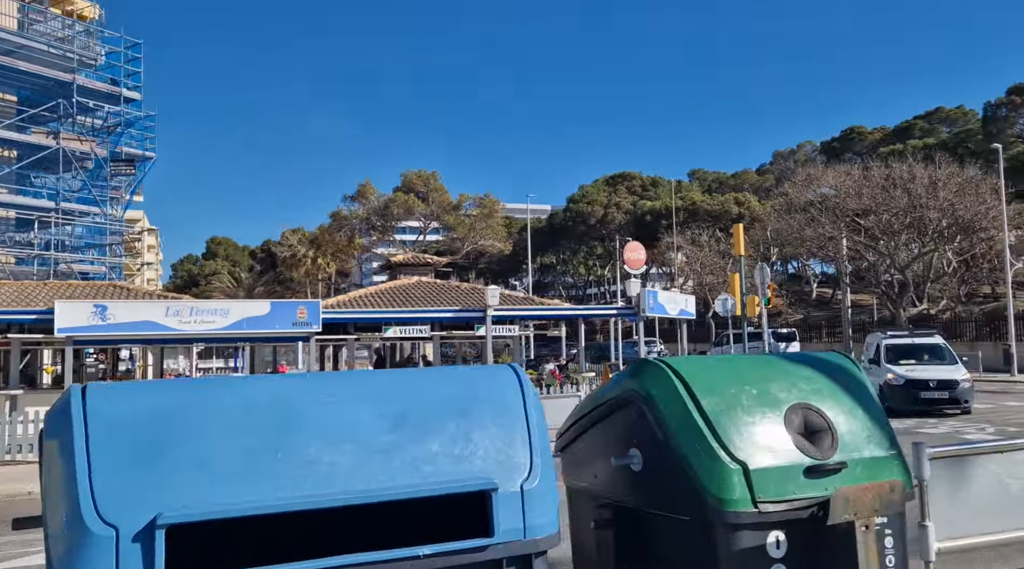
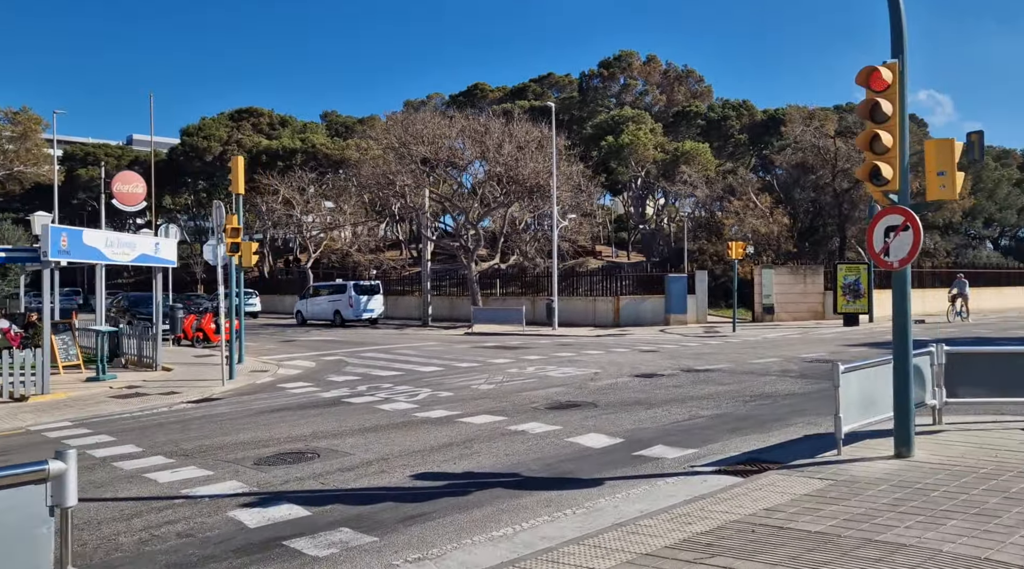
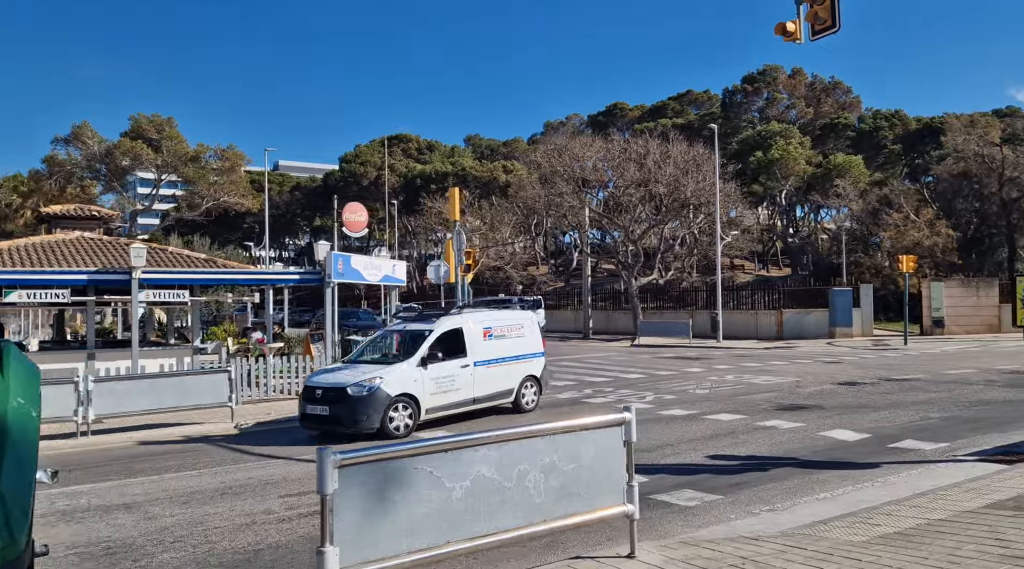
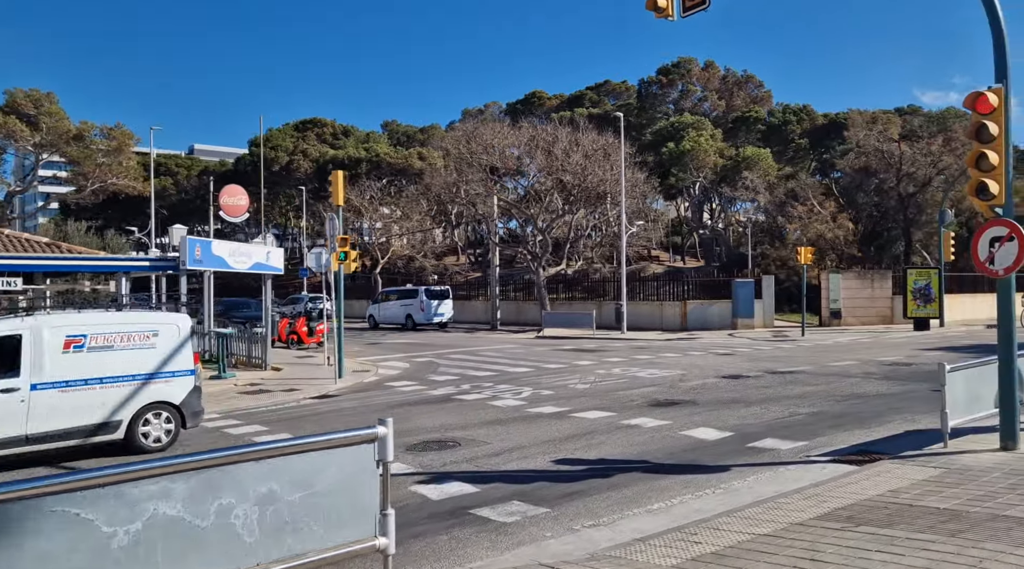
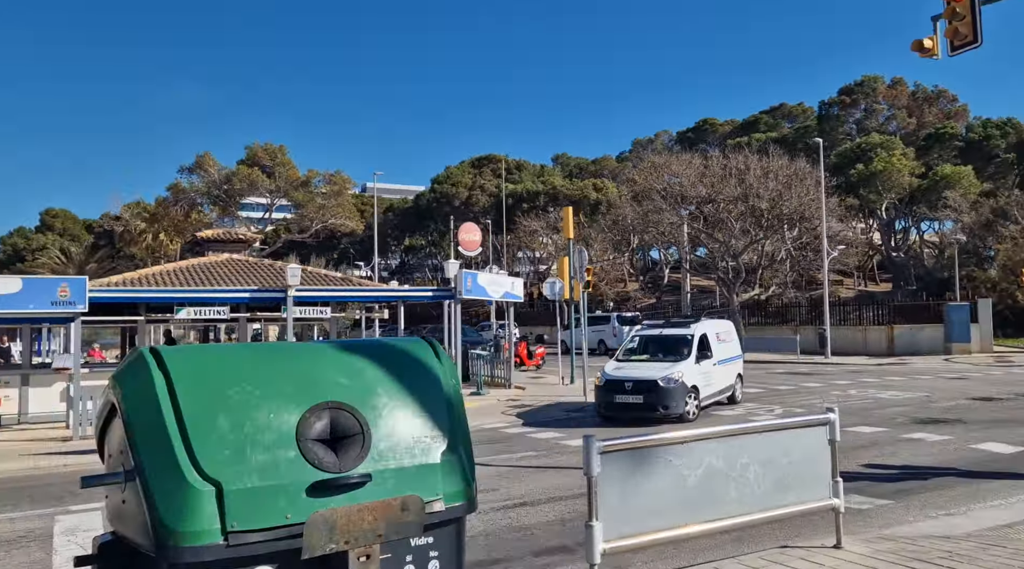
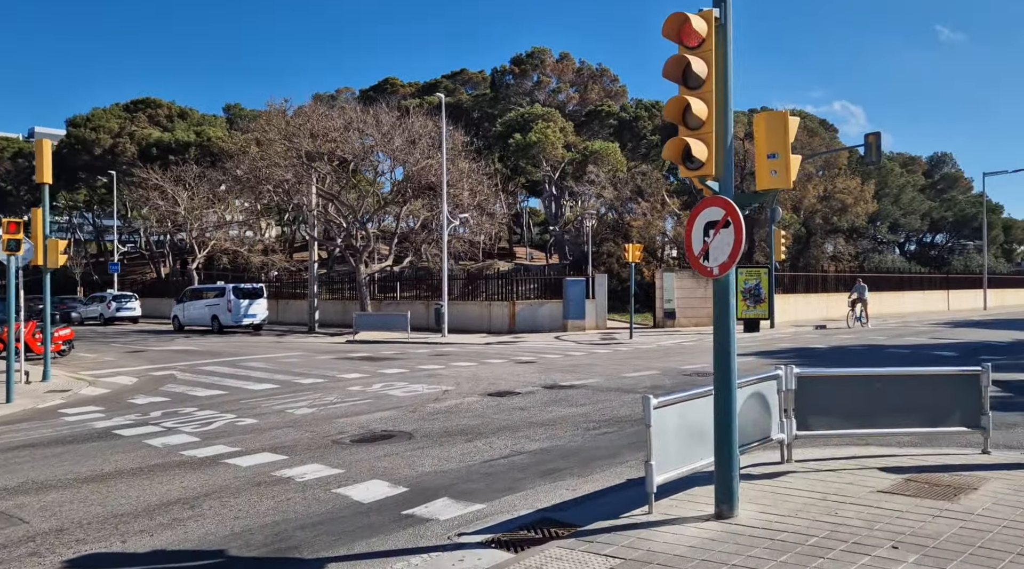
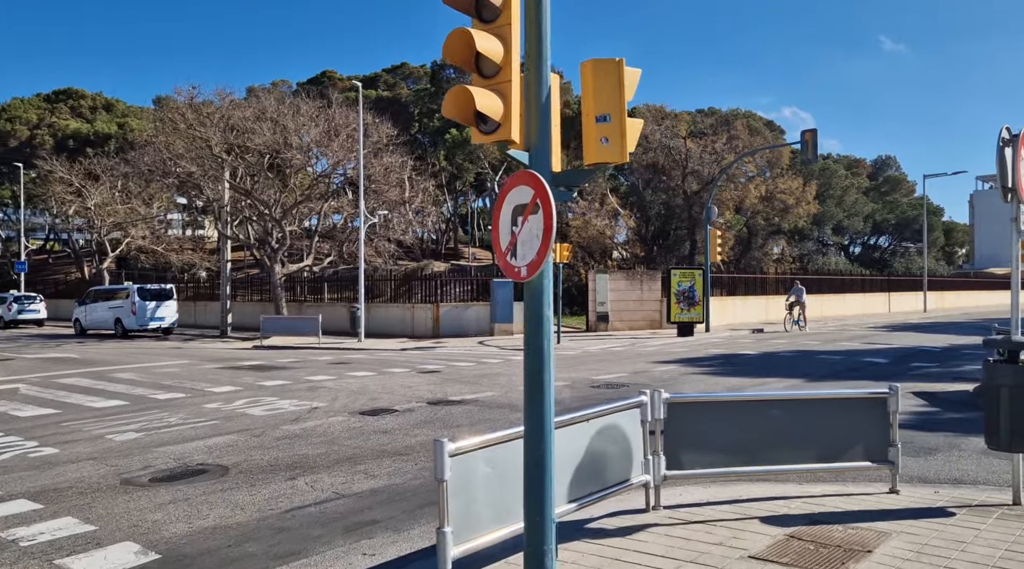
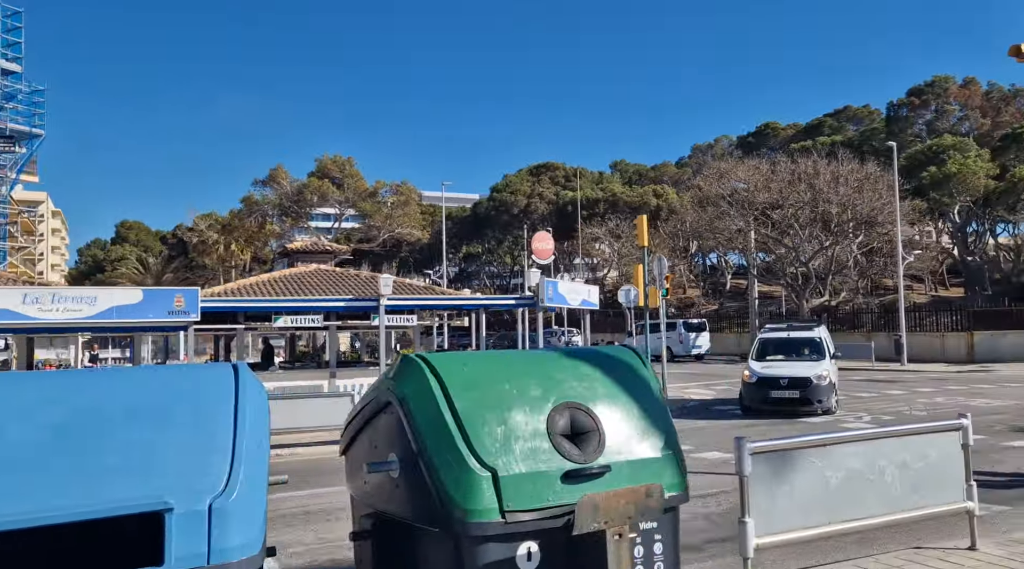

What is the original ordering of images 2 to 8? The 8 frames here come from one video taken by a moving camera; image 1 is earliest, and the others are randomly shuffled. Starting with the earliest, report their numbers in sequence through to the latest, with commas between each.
8, 5, 3, 4, 2, 6, 7
